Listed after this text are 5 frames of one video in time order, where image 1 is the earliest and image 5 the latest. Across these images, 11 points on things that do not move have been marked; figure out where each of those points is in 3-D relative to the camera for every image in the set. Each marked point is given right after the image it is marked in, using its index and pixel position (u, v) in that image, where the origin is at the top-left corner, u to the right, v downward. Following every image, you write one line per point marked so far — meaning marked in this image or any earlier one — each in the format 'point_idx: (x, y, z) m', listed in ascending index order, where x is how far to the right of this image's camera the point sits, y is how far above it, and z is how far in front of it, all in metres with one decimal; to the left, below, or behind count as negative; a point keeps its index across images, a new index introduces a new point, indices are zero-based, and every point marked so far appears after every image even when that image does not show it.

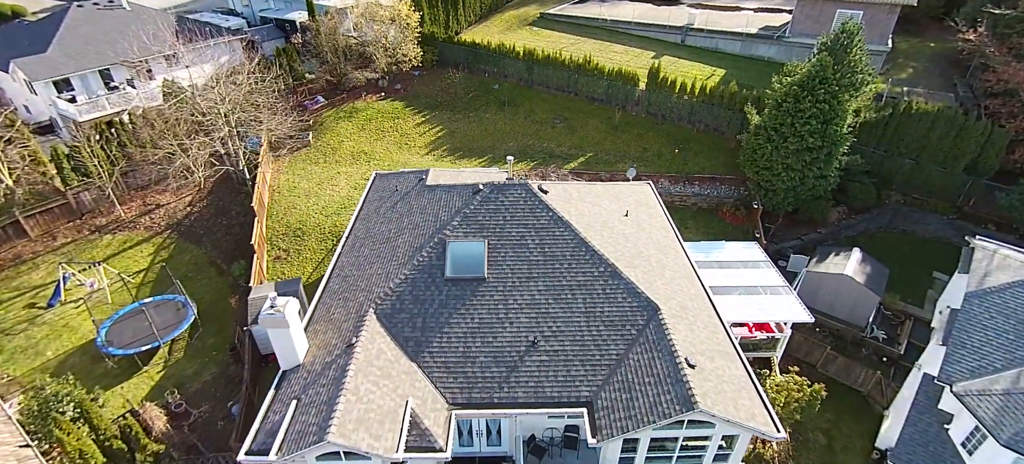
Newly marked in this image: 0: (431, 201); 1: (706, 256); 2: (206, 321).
0: (-2.9, +1.2, +17.0) m
1: (+7.8, -1.0, +18.4) m
2: (-13.1, -3.8, +19.8) m
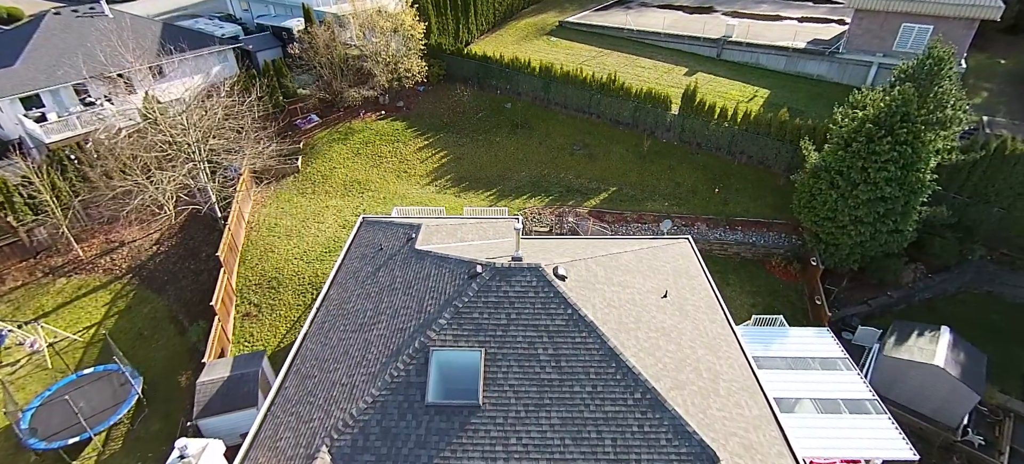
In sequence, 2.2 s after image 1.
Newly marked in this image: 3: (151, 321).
0: (-2.7, -1.2, +13.5) m
1: (+8.0, -3.6, +14.6) m
2: (-12.8, -6.0, +16.6) m
3: (-15.3, -3.7, +19.7) m
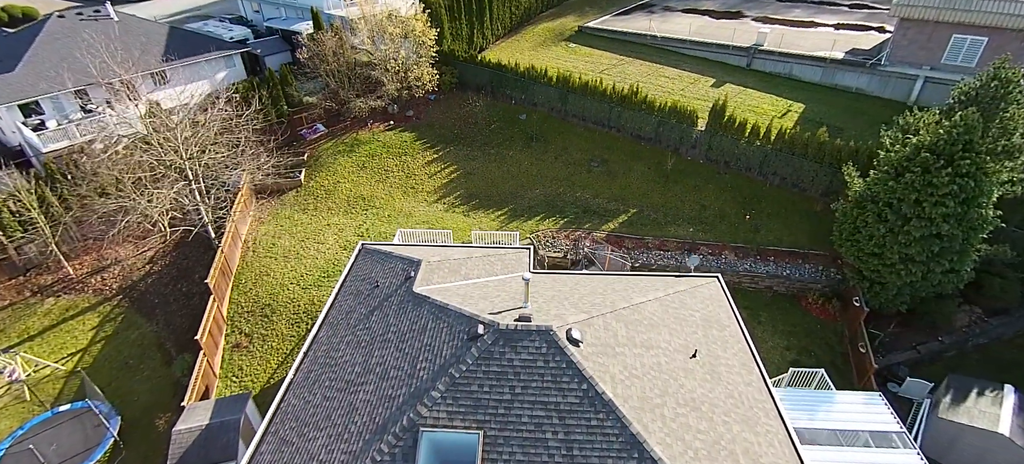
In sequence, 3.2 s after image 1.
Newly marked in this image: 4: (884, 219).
0: (-2.5, -2.4, +12.0) m
1: (+8.1, -5.0, +12.8) m
2: (-12.6, -7.0, +15.5) m
3: (-15.0, -4.6, +18.6) m
4: (+14.3, +0.5, +17.8) m
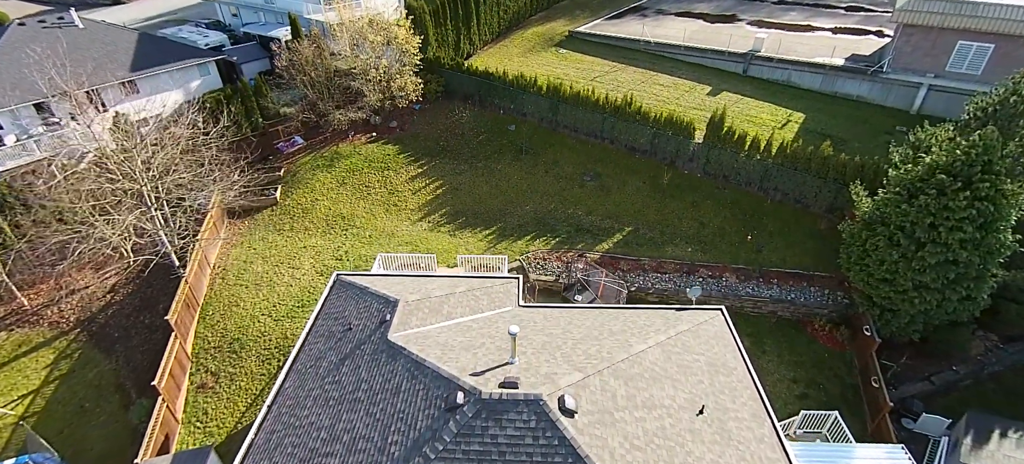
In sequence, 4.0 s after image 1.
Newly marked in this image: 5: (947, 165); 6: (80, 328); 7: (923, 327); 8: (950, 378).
0: (-2.9, -3.5, +10.7) m
1: (+7.8, -6.0, +11.6) m
2: (-13.0, -8.1, +14.0) m
3: (-15.4, -5.8, +17.0) m
4: (+13.8, -0.4, +16.7) m
5: (+14.6, +2.2, +15.6) m
6: (-17.9, -3.9, +19.1) m
7: (+15.1, -3.5, +17.2) m
8: (+16.7, -5.5, +17.7) m
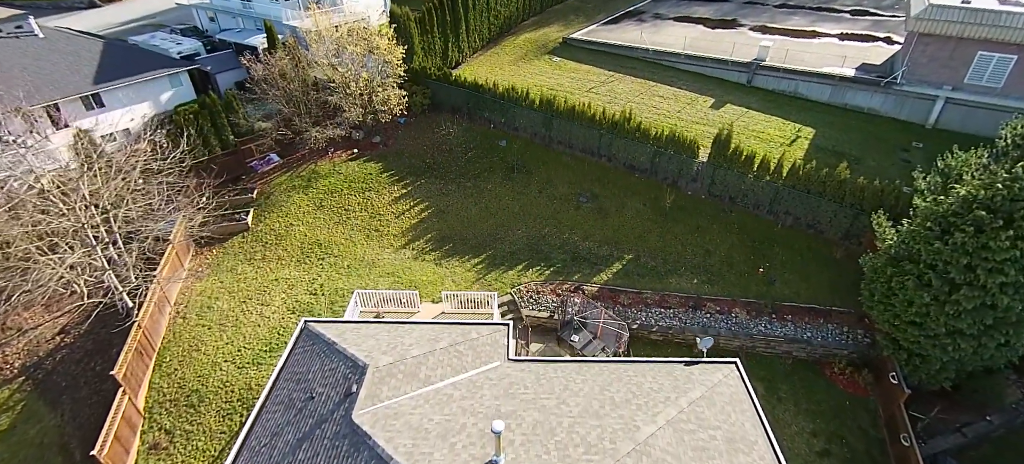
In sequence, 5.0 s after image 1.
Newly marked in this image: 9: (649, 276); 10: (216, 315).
0: (-3.2, -4.8, +8.9) m
1: (+7.5, -7.3, +9.9) m
2: (-13.3, -9.5, +12.1) m
3: (-15.7, -7.2, +15.2) m
4: (+13.5, -1.7, +15.1) m
5: (+14.2, +1.0, +13.9) m
6: (-18.3, -5.3, +17.2) m
7: (+14.8, -4.8, +15.6) m
8: (+16.3, -6.7, +16.1) m
9: (+5.9, -1.9, +20.0) m
10: (-11.9, -3.3, +18.7) m
